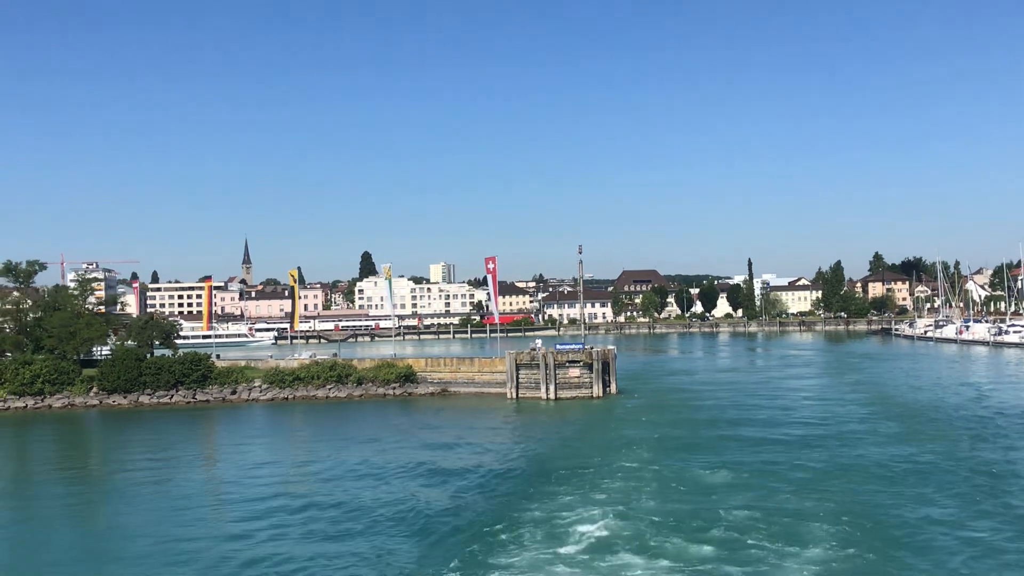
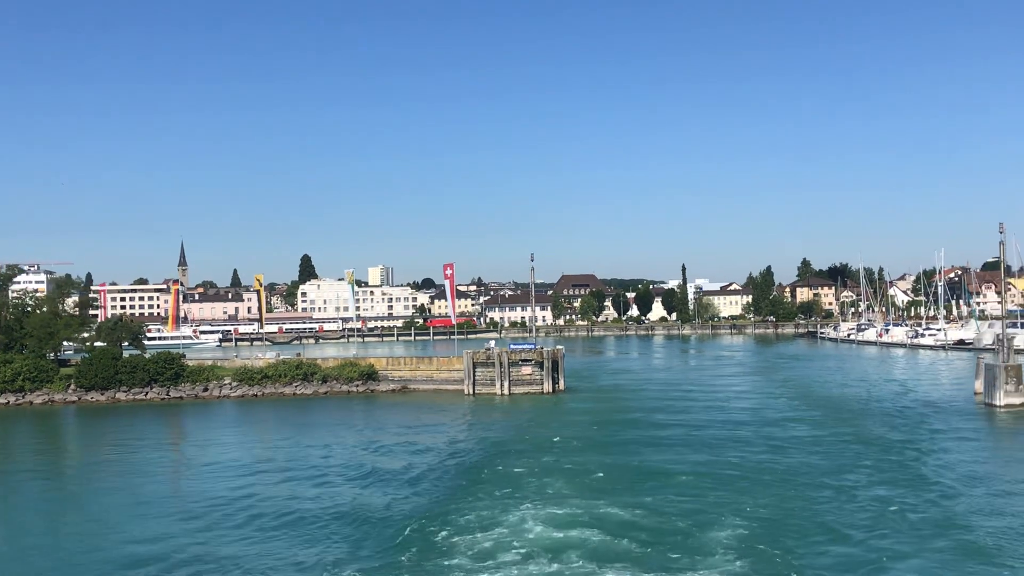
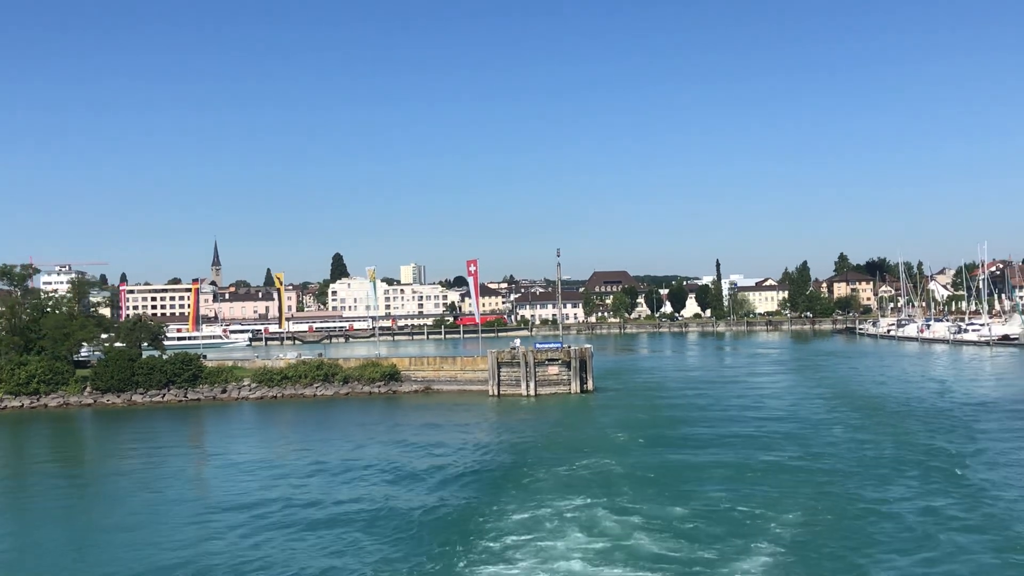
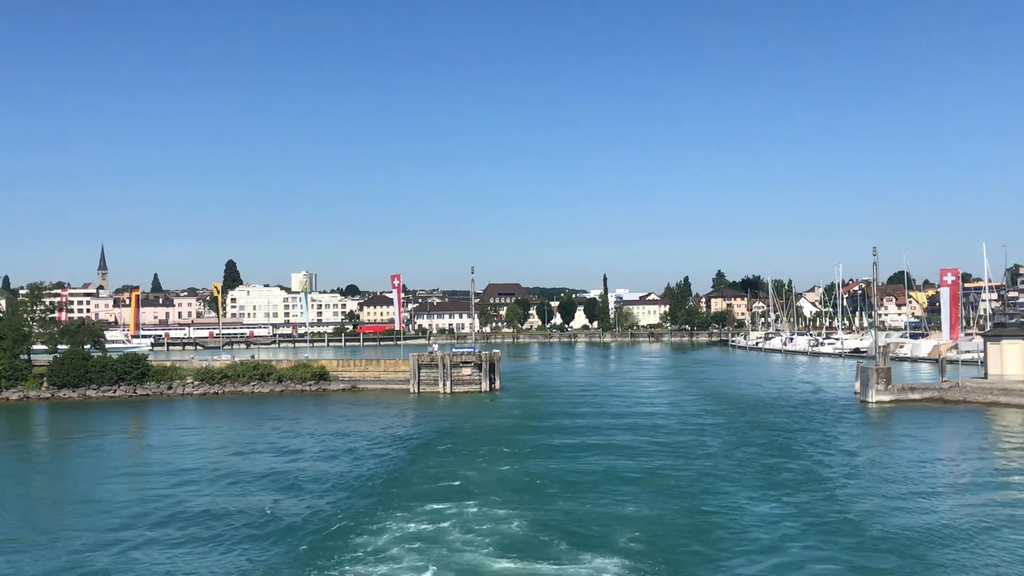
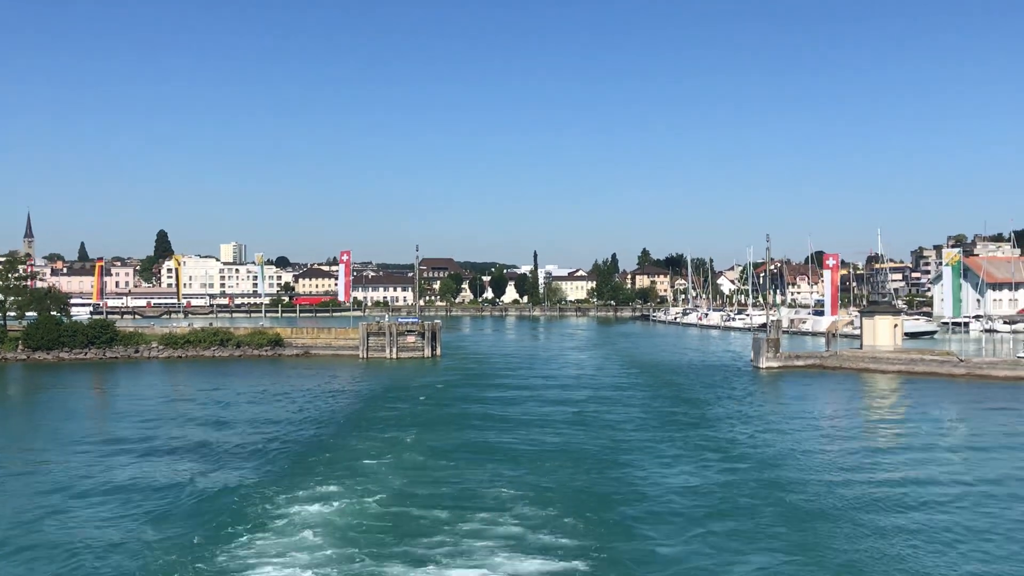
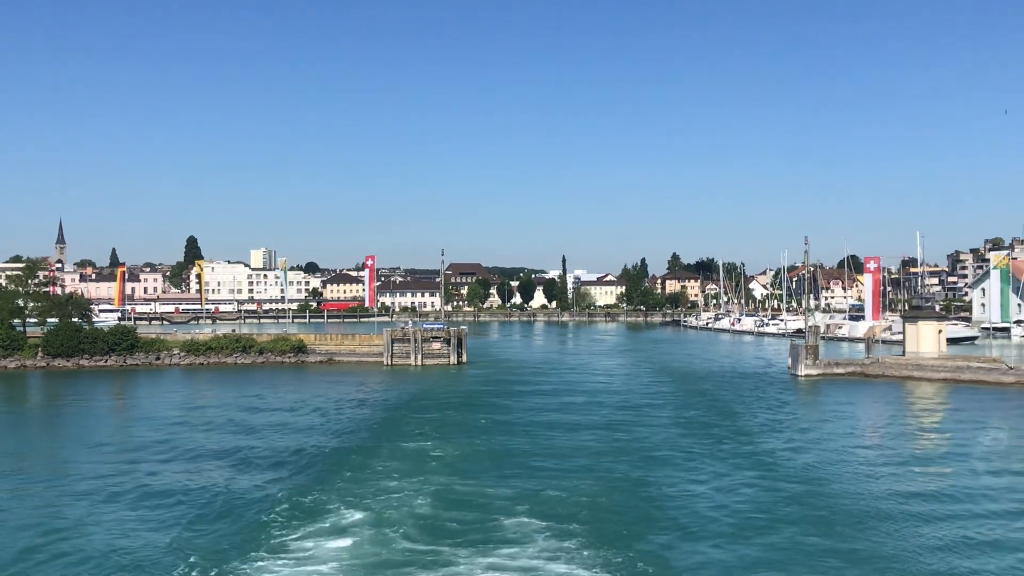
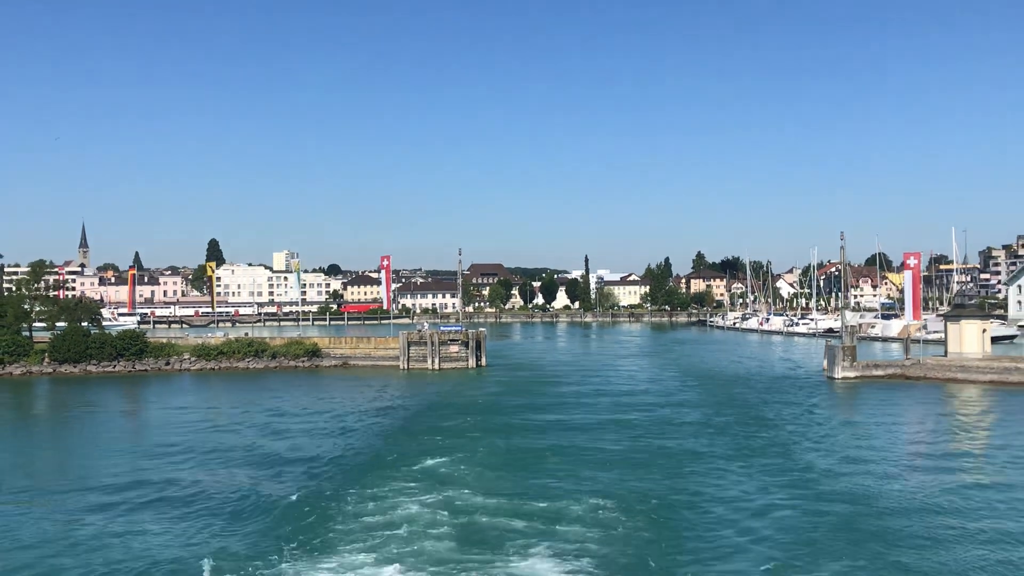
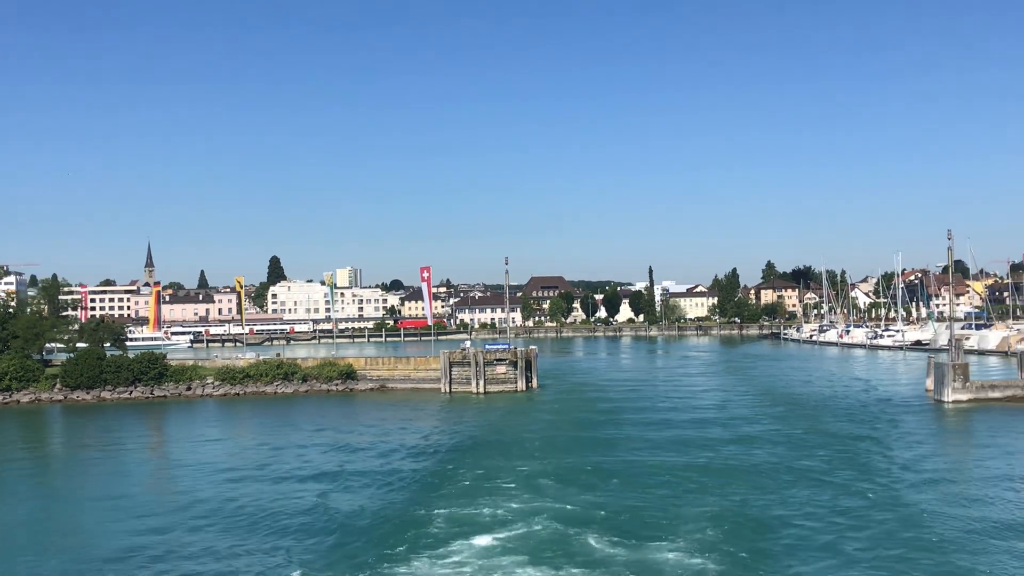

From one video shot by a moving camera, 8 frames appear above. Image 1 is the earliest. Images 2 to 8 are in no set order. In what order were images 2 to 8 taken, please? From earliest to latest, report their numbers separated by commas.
3, 2, 8, 4, 7, 6, 5
